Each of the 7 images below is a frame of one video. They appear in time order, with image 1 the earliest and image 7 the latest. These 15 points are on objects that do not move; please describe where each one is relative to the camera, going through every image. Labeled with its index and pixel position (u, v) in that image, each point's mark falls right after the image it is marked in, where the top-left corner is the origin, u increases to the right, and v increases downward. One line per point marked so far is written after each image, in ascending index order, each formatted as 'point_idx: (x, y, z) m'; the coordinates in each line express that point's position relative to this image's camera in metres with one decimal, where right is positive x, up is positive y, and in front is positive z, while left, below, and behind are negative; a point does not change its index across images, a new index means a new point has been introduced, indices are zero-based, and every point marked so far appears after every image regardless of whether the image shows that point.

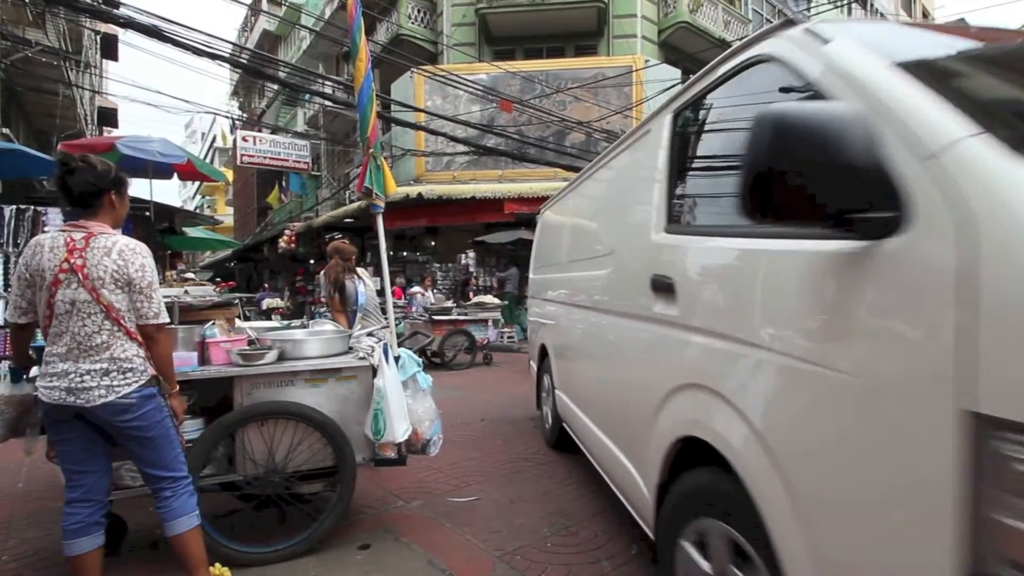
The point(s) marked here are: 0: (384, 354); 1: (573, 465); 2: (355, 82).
0: (-2.5, -1.3, +3.4) m
1: (+2.0, -4.8, +4.4) m
2: (-3.0, +4.0, +3.3) m
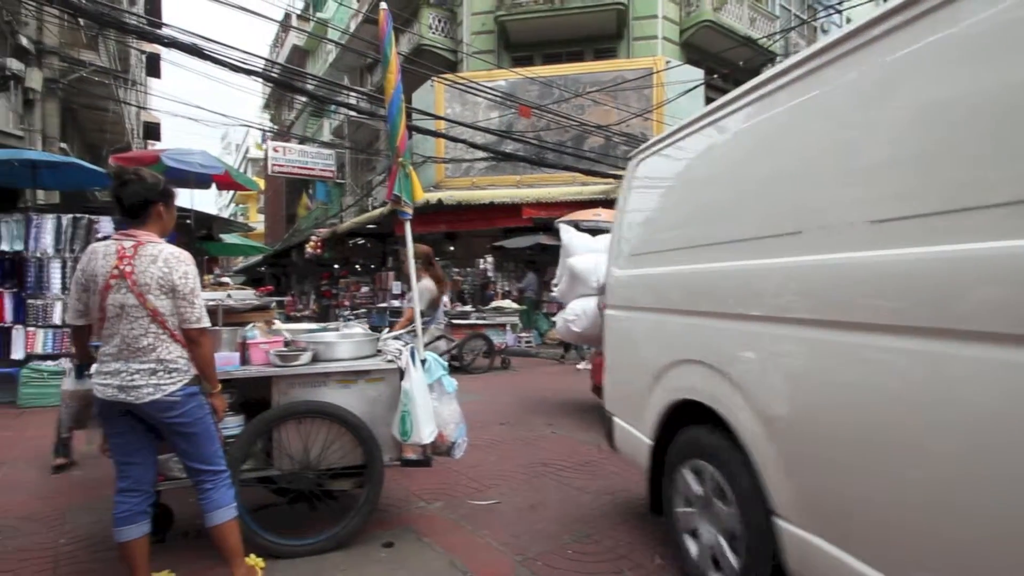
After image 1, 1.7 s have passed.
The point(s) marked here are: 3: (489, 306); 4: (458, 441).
0: (-2.1, -1.4, +3.5) m
1: (+2.4, -5.0, +4.4) m
2: (-2.6, +3.9, +3.3) m
3: (-0.9, -1.1, +10.2) m
4: (-1.2, -3.4, +3.7) m
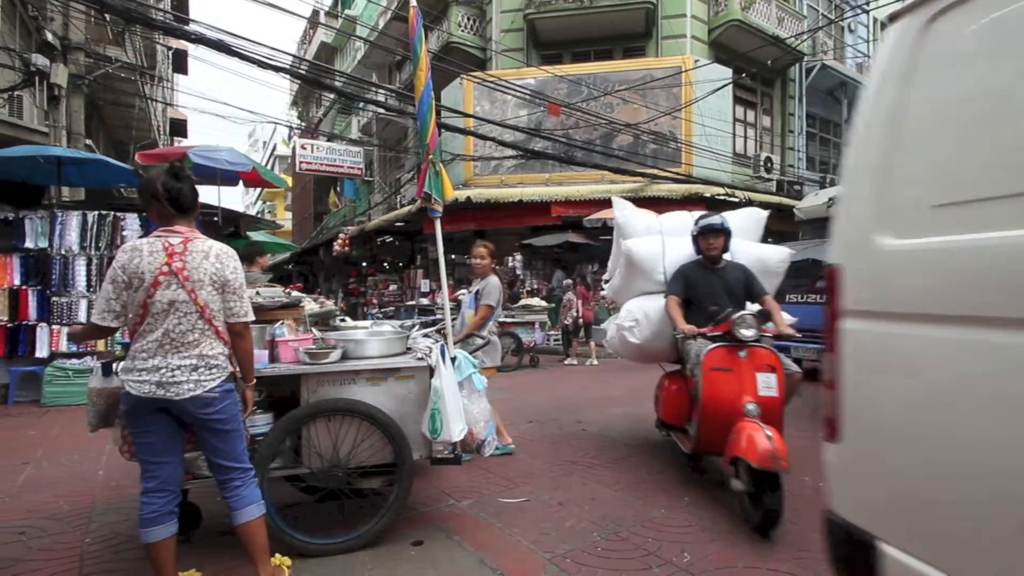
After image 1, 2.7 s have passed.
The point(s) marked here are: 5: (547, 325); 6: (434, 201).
0: (-1.5, -1.4, +3.4) m
1: (+3.0, -4.9, +4.4) m
2: (-1.9, +4.0, +3.3) m
3: (-0.2, -1.1, +10.2) m
4: (-0.5, -3.3, +3.6) m
5: (+1.7, -2.4, +10.5) m
6: (-1.6, +1.8, +3.5) m
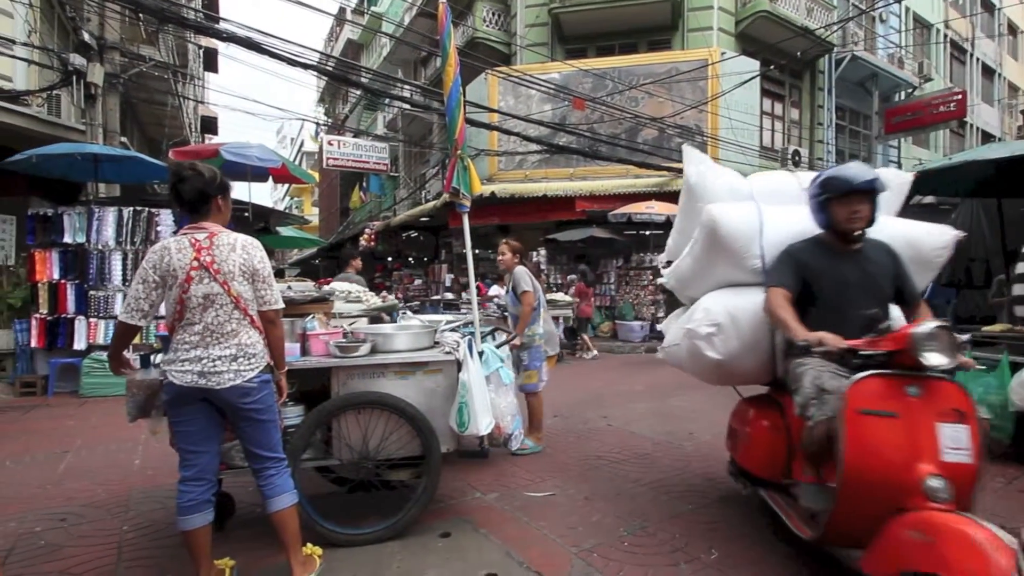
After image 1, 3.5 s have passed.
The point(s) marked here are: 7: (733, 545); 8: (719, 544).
0: (-0.9, -1.3, +3.4) m
1: (+3.6, -4.8, +4.4) m
2: (-1.4, +4.1, +3.3) m
3: (+0.4, -0.9, +10.2) m
4: (+0.1, -3.2, +3.6) m
5: (+2.3, -2.3, +10.5) m
6: (-1.0, +2.0, +3.5) m
7: (+4.3, -5.0, +3.2) m
8: (+4.0, -5.0, +3.2) m
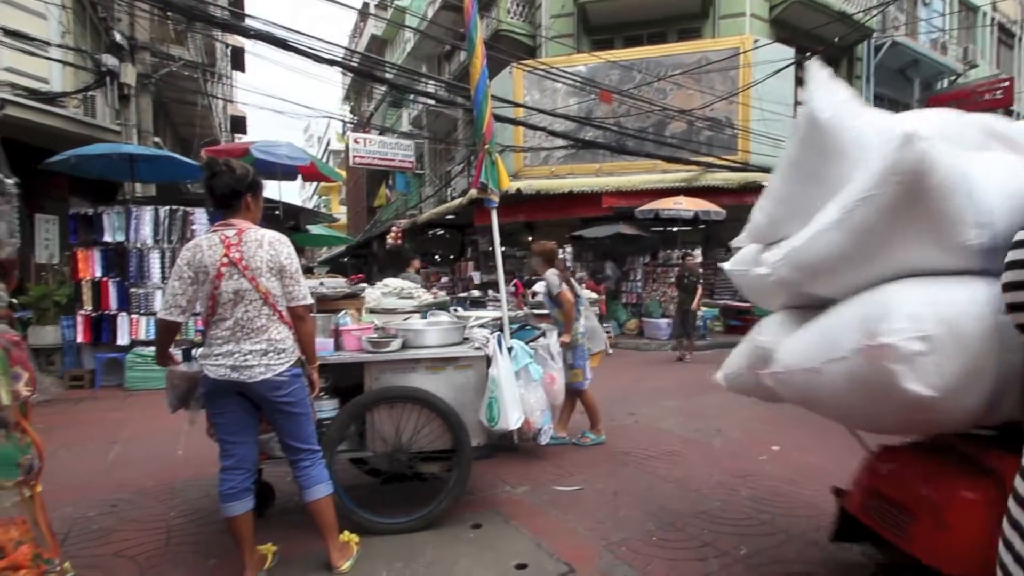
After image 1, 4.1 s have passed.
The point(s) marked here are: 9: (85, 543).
0: (-0.3, -1.2, +3.5) m
1: (+4.2, -4.7, +4.4) m
2: (-0.8, +4.2, +3.3) m
3: (+1.1, -0.8, +10.2) m
4: (+0.7, -3.1, +3.7) m
5: (+3.0, -2.1, +10.5) m
6: (-0.4, +2.0, +3.5) m
7: (+4.9, -4.9, +3.2) m
8: (+4.6, -4.9, +3.2) m
9: (-8.3, -5.0, +3.2) m
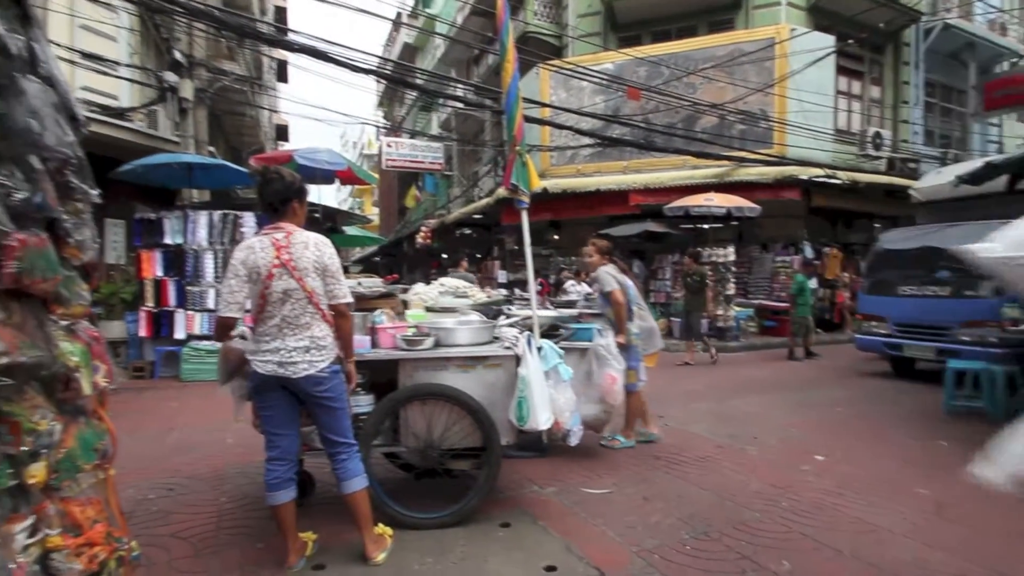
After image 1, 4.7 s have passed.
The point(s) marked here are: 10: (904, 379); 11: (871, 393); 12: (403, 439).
0: (+0.3, -1.2, +3.5) m
1: (+4.9, -4.7, +4.3) m
2: (-0.2, +4.2, +3.4) m
3: (+1.9, -0.7, +10.2) m
4: (+1.3, -3.1, +3.7) m
5: (+3.8, -2.1, +10.4) m
6: (+0.2, +2.1, +3.5) m
7: (+5.5, -4.8, +3.1) m
8: (+5.2, -4.8, +3.1) m
9: (-7.7, -4.9, +3.5) m
10: (+18.5, -4.3, +7.7) m
11: (+14.9, -4.4, +6.8) m
12: (-2.4, -3.3, +3.6) m
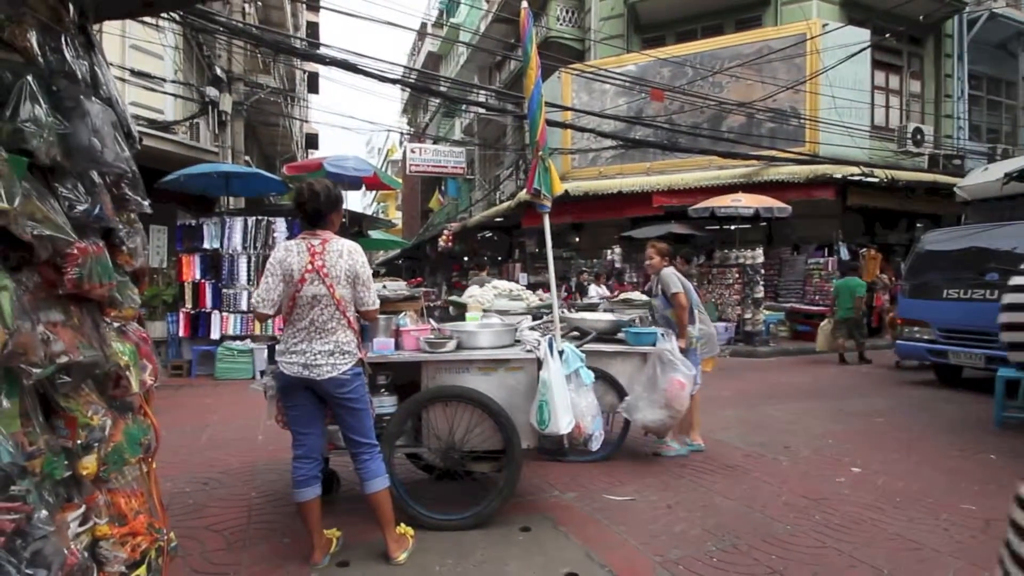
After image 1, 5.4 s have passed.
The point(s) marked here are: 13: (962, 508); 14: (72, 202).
0: (+0.8, -1.2, +3.5) m
1: (+5.4, -4.7, +4.2) m
2: (+0.3, +4.2, +3.4) m
3: (+2.5, -0.8, +10.2) m
4: (+1.8, -3.1, +3.7) m
5: (+4.5, -2.2, +10.4) m
6: (+0.7, +2.0, +3.5) m
7: (+6.0, -4.9, +2.9) m
8: (+5.7, -4.9, +2.9) m
9: (-7.2, -5.0, +3.6) m
10: (+19.1, -4.4, +7.2) m
11: (+15.5, -4.5, +6.4) m
12: (-1.9, -3.3, +3.7) m
13: (+10.1, -4.9, +3.7) m
14: (-5.6, +1.1, +2.1) m
